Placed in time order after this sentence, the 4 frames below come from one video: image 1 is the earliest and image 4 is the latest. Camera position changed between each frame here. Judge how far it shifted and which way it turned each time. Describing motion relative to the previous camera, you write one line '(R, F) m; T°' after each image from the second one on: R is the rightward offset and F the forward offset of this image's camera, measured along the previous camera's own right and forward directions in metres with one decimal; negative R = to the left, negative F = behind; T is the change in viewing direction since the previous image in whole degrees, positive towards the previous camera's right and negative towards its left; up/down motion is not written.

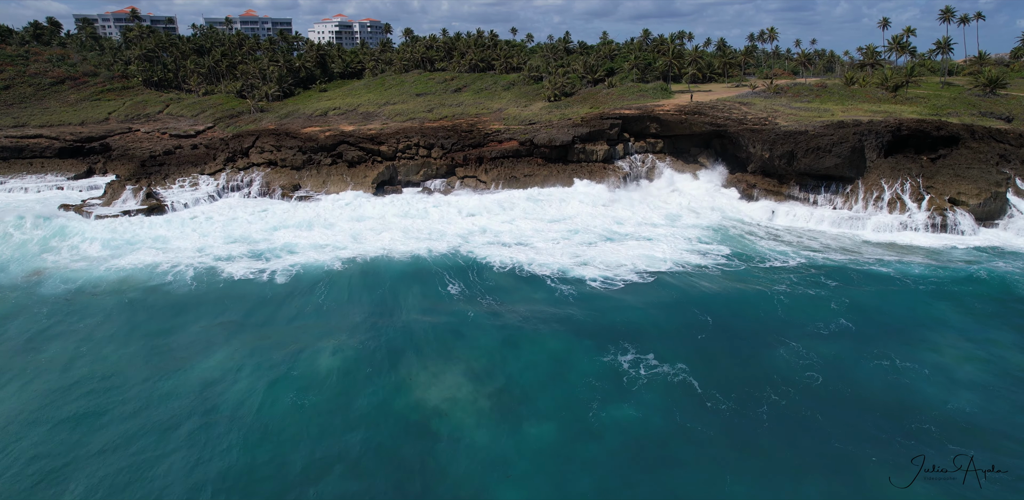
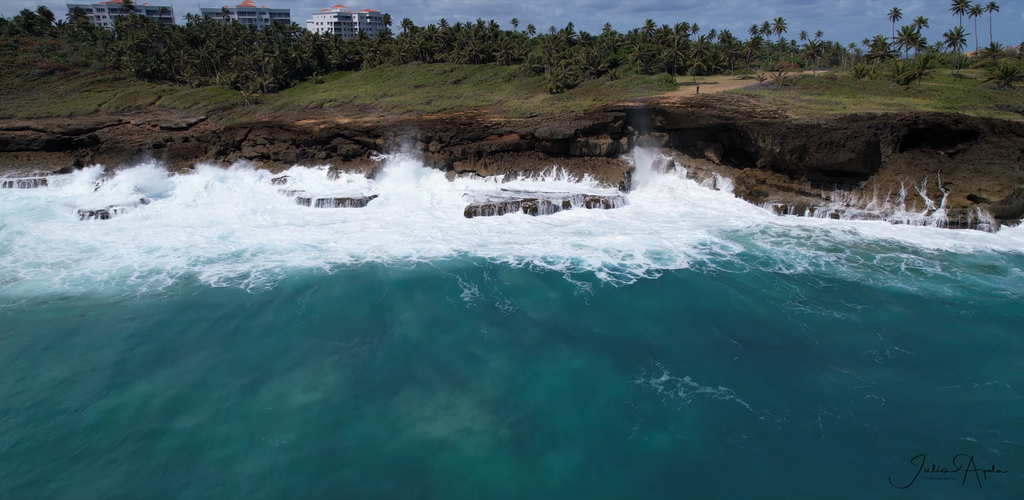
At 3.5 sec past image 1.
(+0.1, +1.1) m; 0°
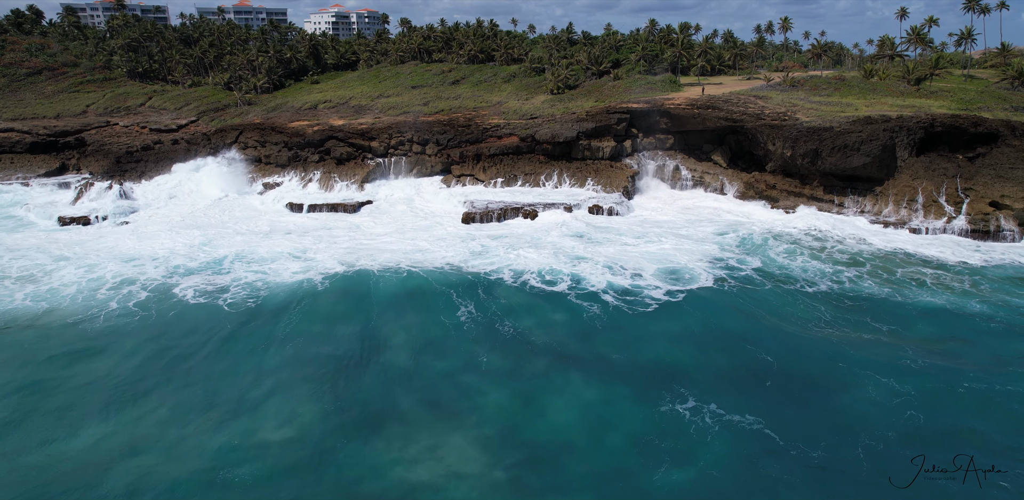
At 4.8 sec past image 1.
(0.0, +1.3) m; 0°
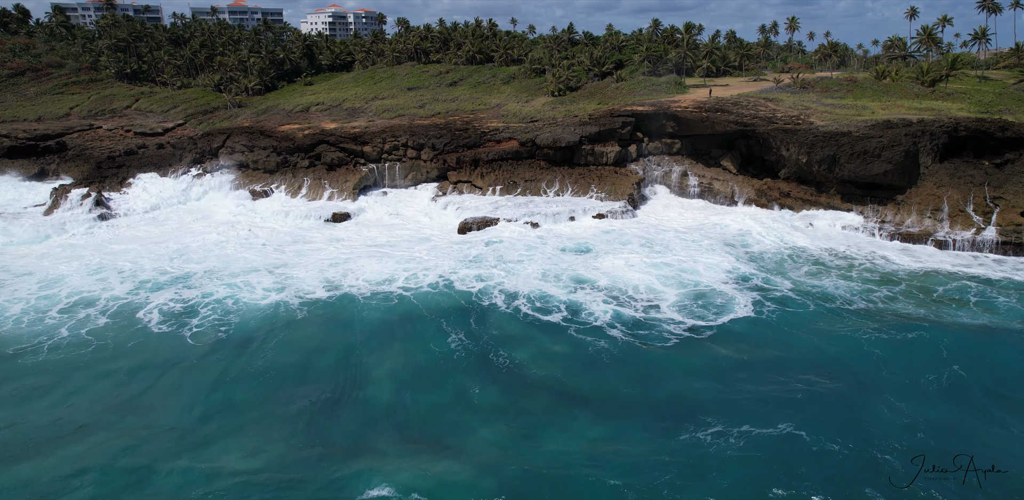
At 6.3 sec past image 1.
(0.0, +1.7) m; 0°
